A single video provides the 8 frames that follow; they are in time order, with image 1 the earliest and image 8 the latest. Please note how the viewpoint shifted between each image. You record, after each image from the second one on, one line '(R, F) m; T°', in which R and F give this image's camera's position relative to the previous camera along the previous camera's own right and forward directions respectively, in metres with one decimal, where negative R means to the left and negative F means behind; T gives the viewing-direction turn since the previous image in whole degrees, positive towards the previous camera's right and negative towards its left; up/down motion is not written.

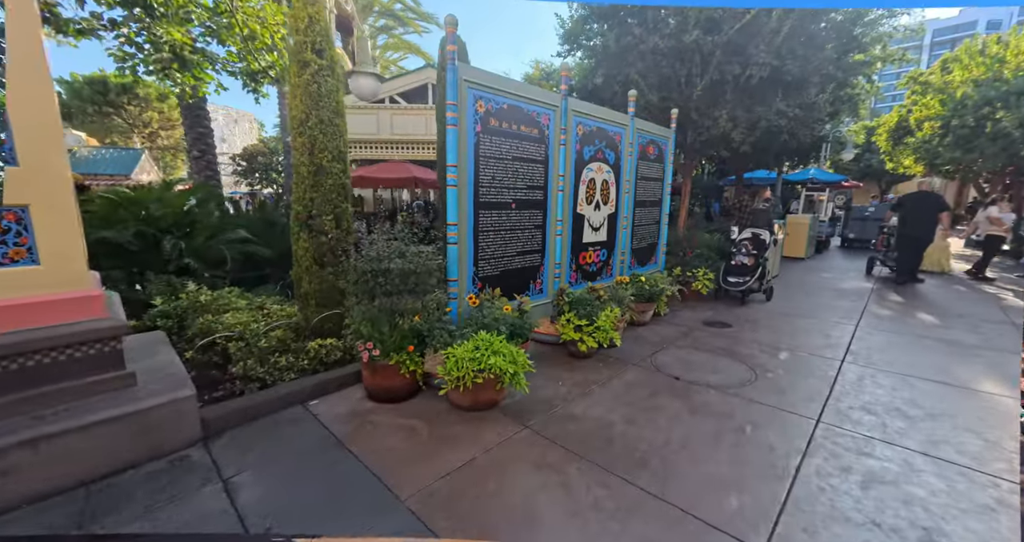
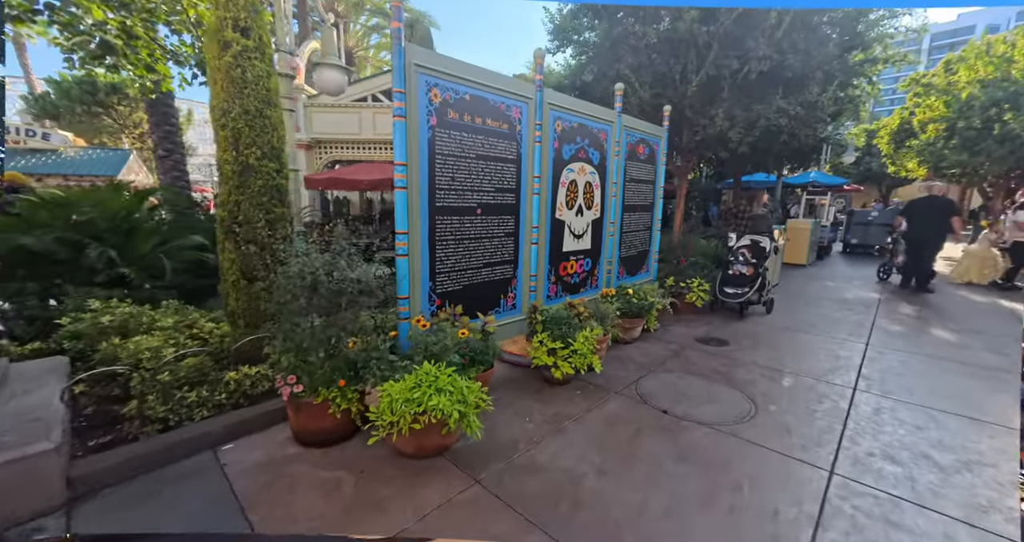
(+0.3, +0.6) m; 0°
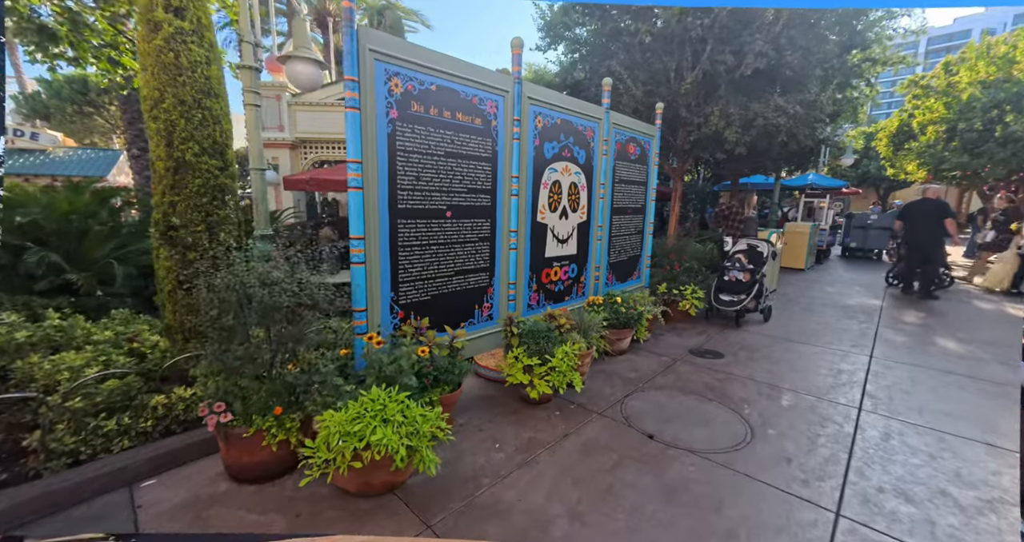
(+0.2, +0.4) m; 0°
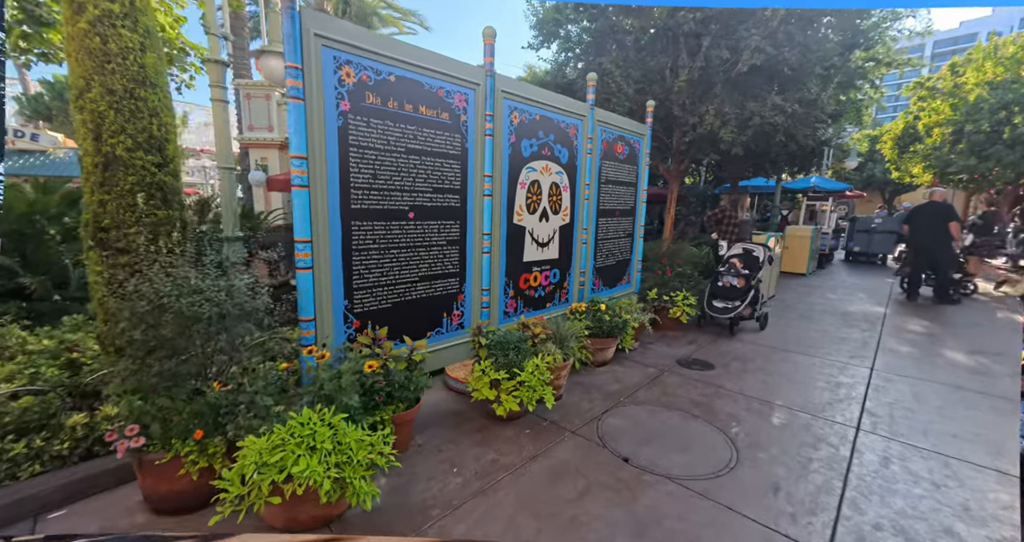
(+0.3, +0.3) m; 0°
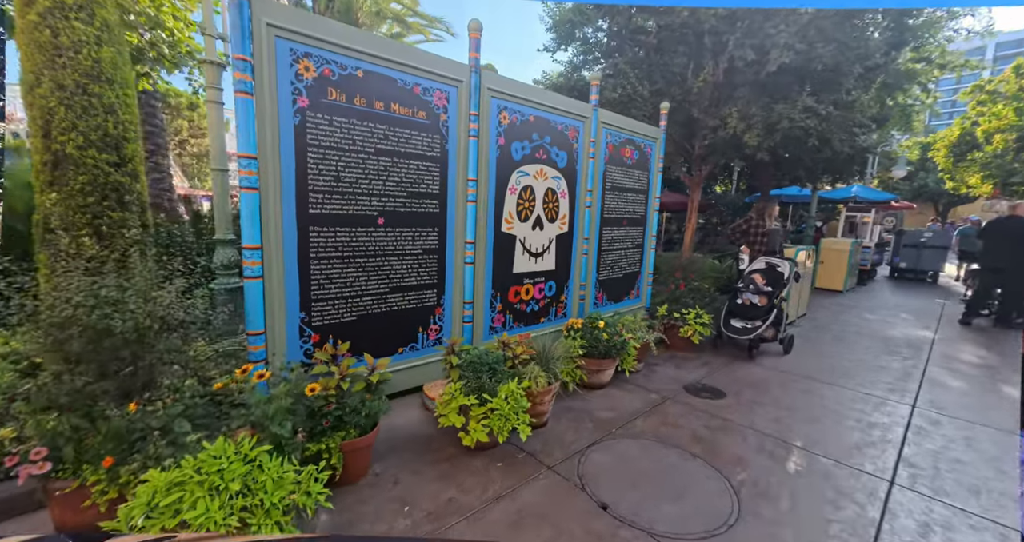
(+0.4, +0.3) m; -4°
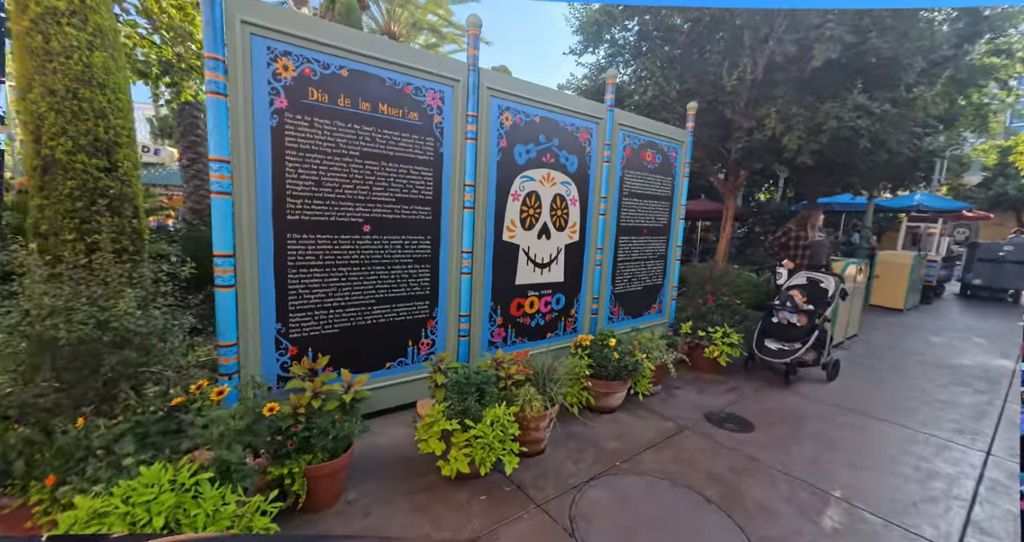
(+0.3, +0.3) m; -5°
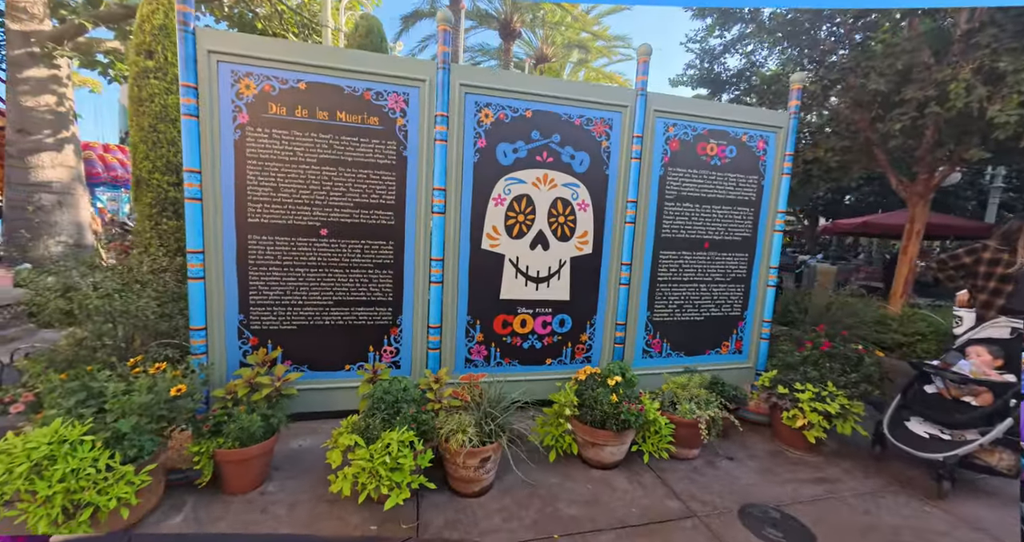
(+1.5, +0.7) m; -24°
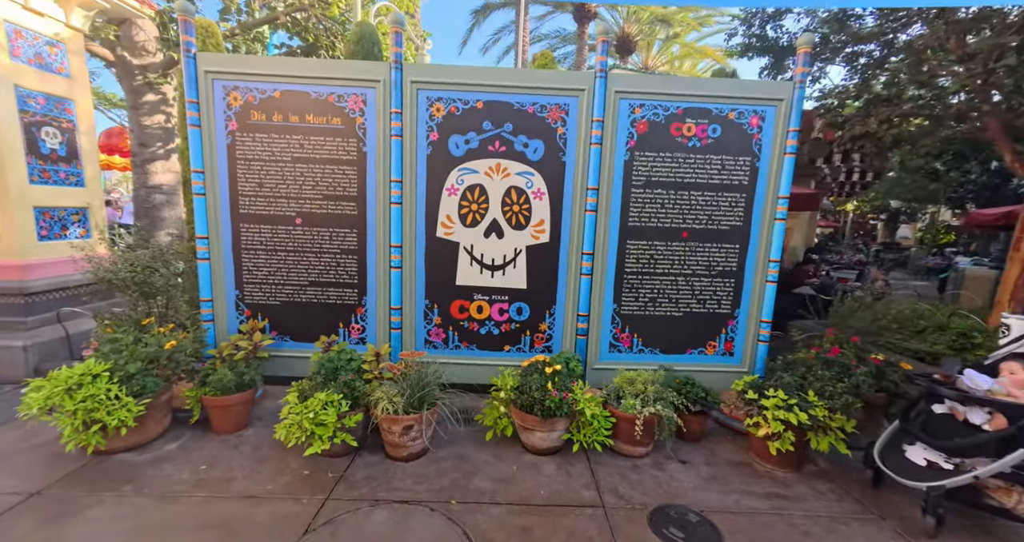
(+1.2, +0.1) m; -14°
